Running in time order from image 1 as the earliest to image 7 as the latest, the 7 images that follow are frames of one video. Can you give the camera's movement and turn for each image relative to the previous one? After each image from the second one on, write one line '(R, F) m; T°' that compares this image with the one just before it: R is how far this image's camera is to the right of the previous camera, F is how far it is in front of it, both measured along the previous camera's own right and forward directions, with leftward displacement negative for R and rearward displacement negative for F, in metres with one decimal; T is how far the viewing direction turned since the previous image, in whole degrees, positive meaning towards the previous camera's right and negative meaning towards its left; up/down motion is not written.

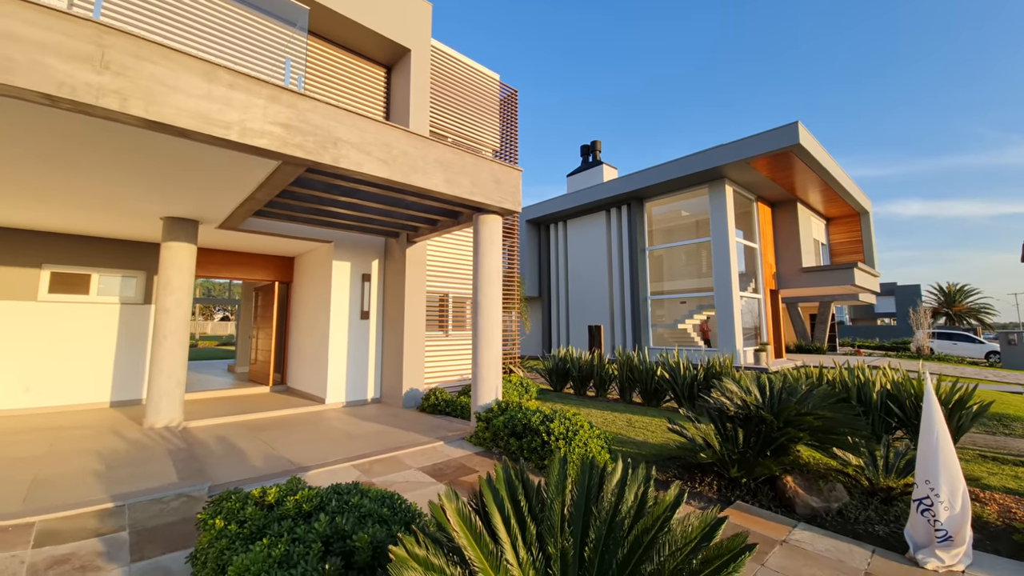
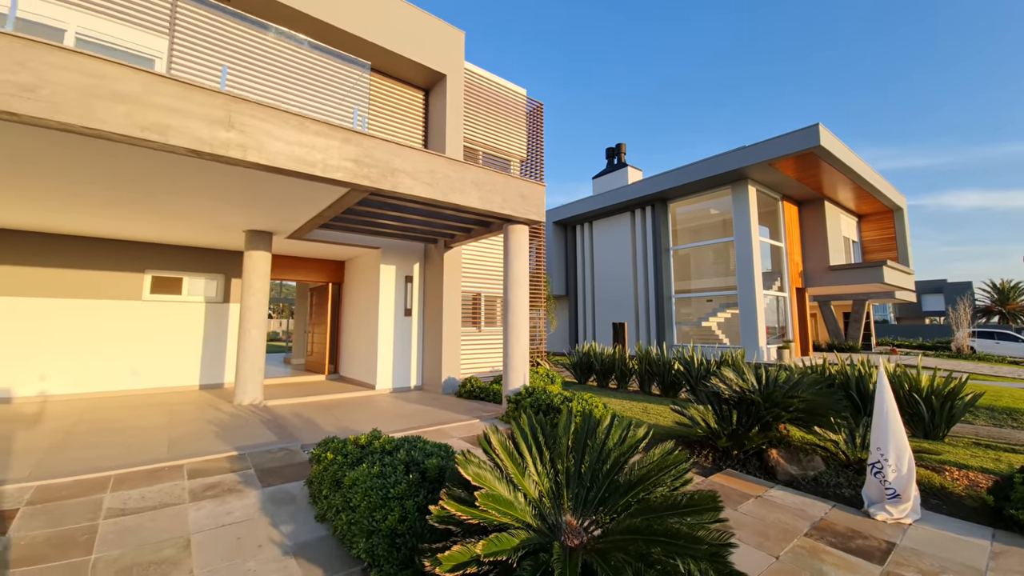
(0.0, -0.7) m; -4°
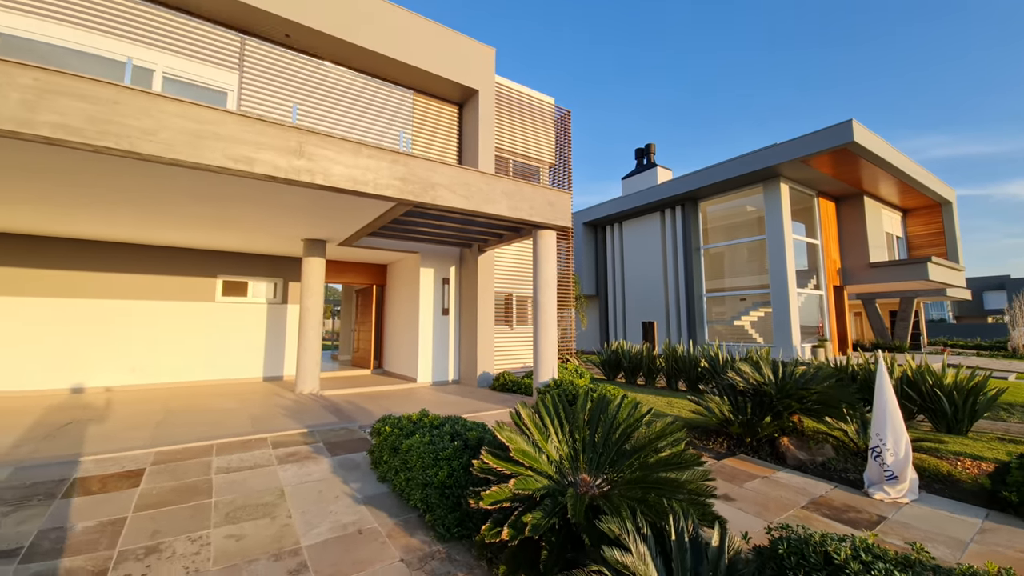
(+0.1, -0.5) m; -4°
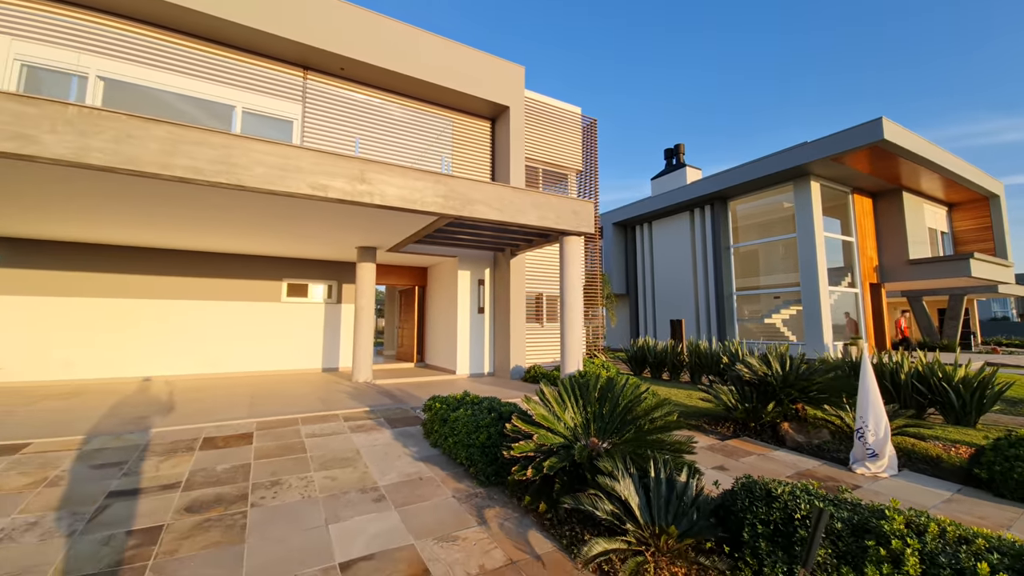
(+0.1, -0.7) m; -4°
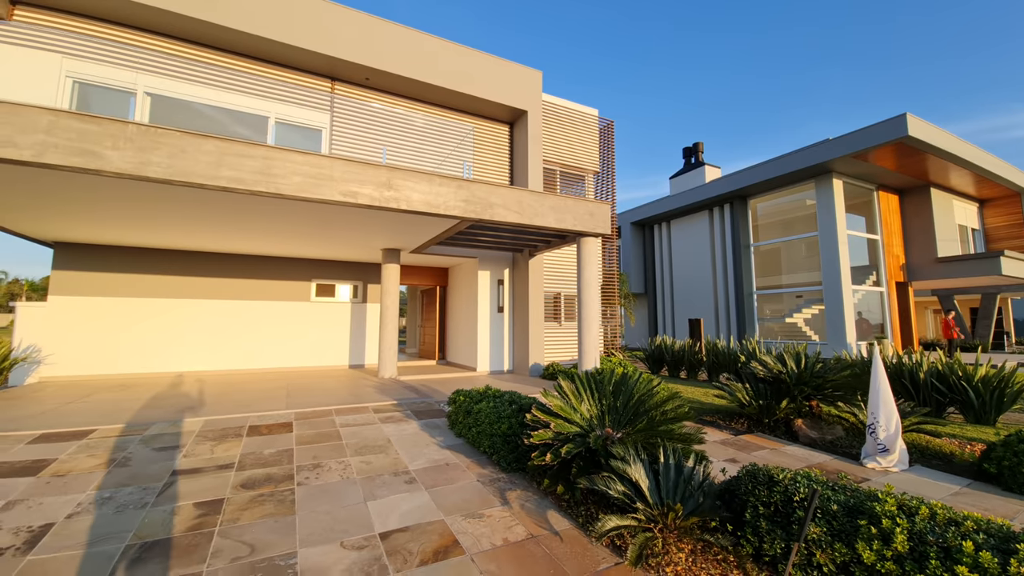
(0.0, -0.3) m; -2°
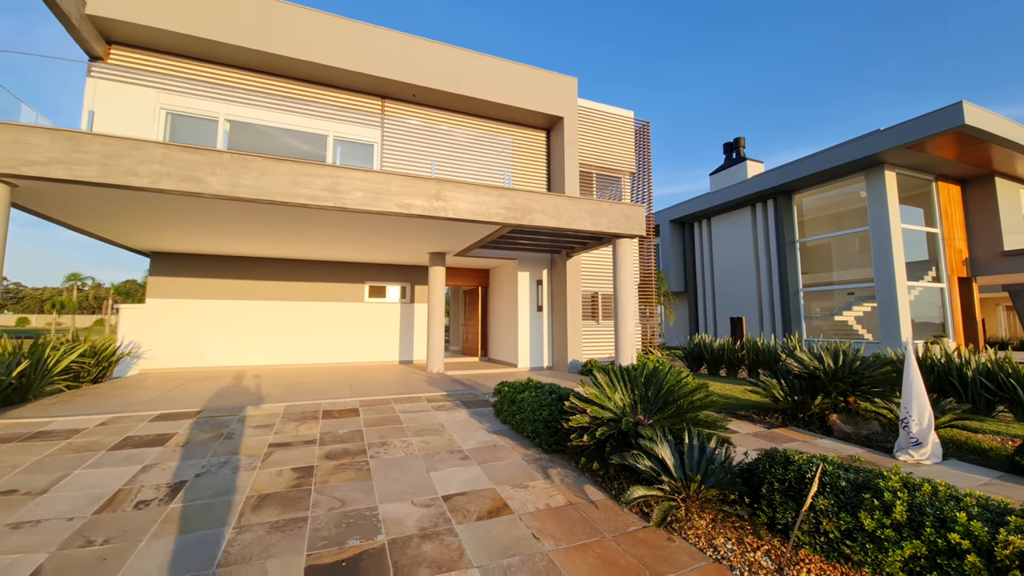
(0.0, -0.4) m; -5°
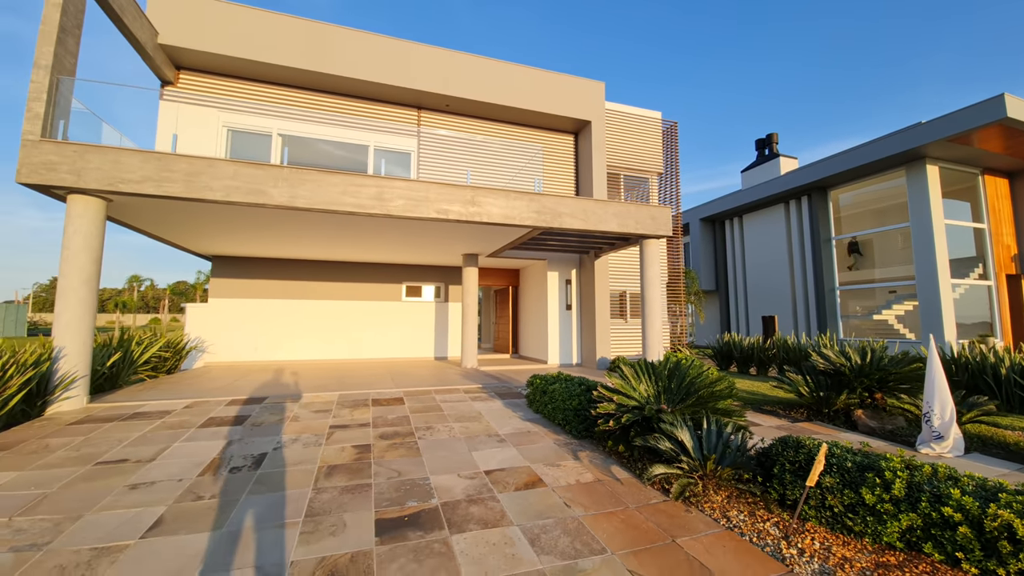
(0.0, -0.4) m; -4°
